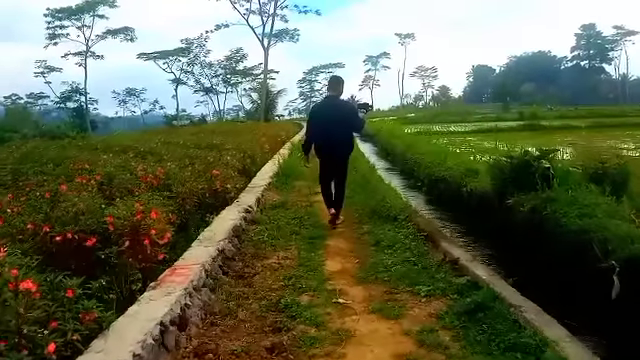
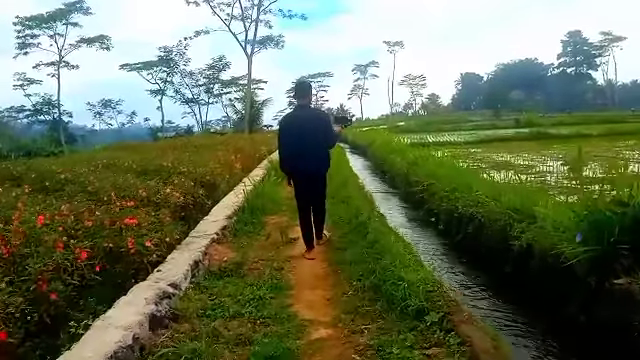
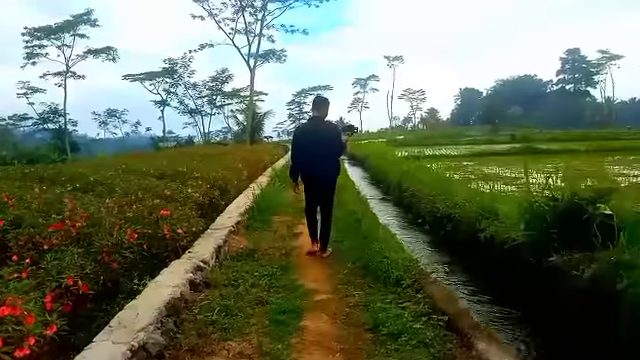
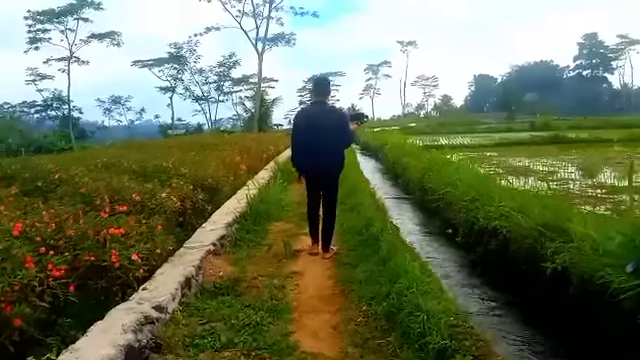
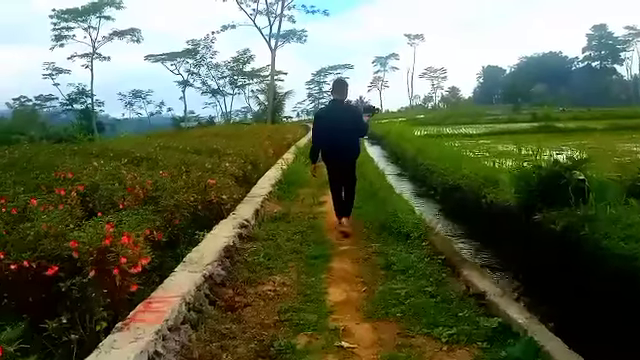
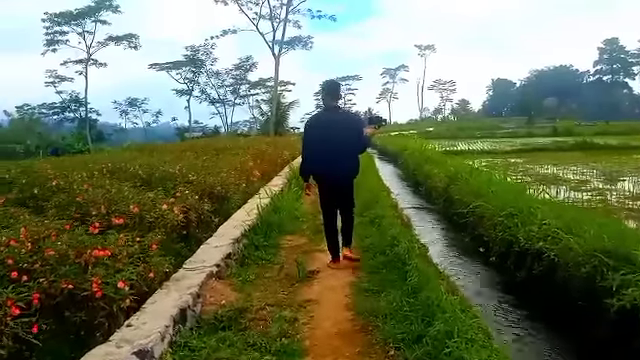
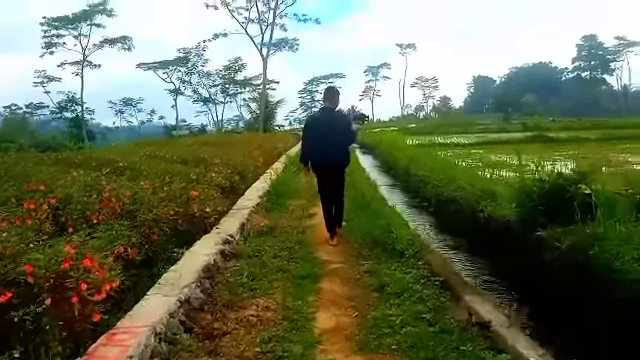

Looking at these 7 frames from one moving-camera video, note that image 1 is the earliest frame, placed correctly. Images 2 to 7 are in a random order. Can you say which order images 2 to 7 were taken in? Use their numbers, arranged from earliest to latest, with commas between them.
5, 7, 3, 2, 4, 6
